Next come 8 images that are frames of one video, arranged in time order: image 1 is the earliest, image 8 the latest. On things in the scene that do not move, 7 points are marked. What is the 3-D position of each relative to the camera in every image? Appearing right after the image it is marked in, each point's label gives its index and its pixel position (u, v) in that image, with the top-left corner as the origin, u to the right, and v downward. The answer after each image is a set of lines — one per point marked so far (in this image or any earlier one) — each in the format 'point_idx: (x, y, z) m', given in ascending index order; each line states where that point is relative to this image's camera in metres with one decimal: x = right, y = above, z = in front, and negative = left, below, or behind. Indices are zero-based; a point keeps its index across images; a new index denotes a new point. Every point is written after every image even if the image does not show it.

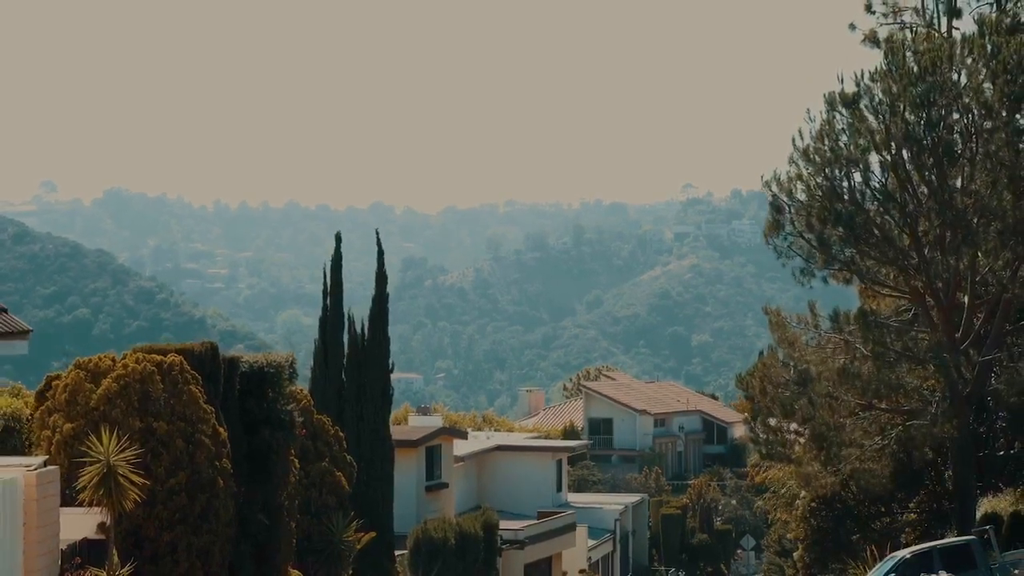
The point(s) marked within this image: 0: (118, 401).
0: (-5.3, -1.6, +18.6) m
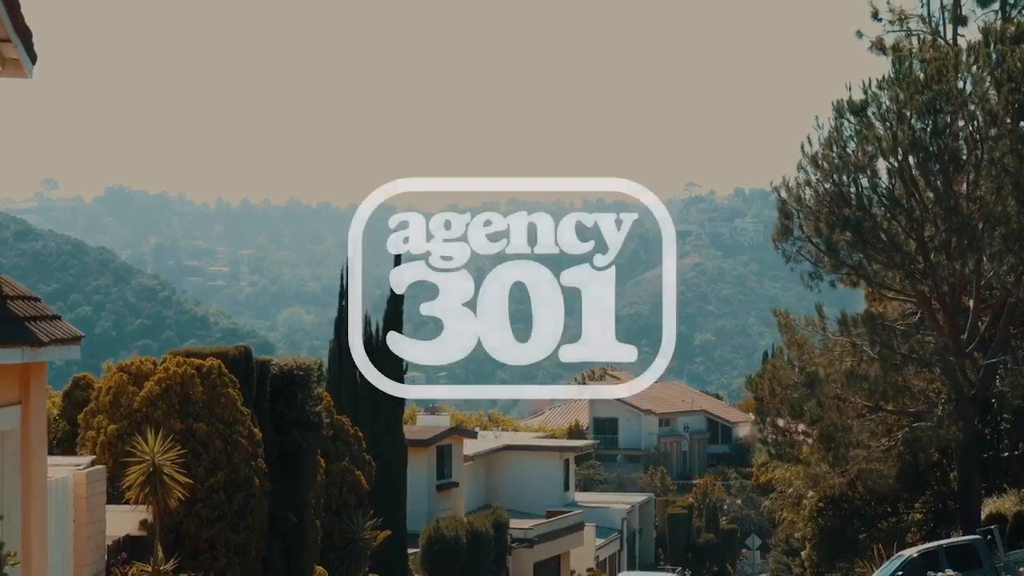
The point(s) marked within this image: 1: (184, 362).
0: (-5.0, -1.6, +19.3) m
1: (-4.7, -1.1, +19.6) m
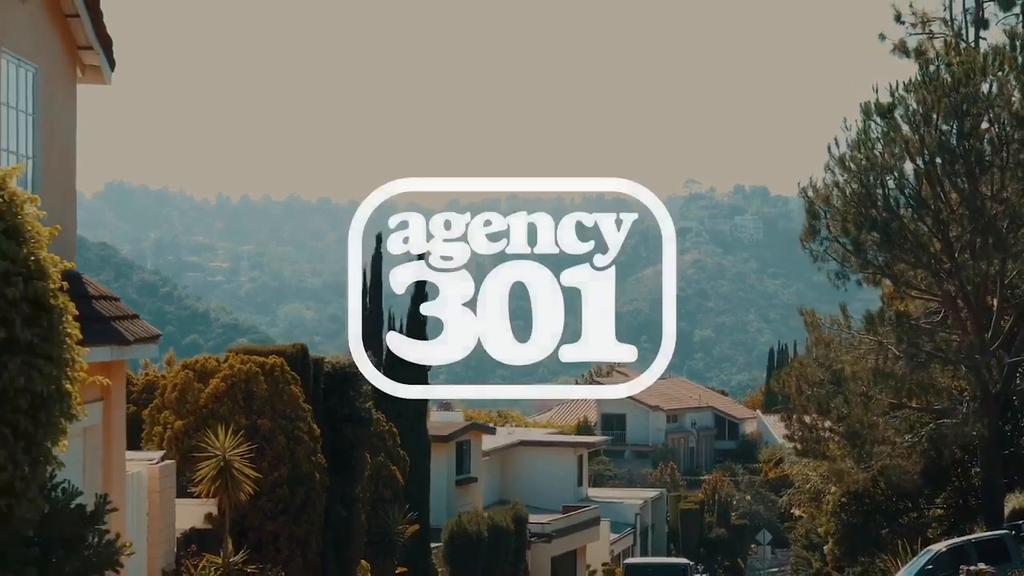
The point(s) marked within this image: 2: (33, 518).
0: (-4.2, -1.6, +19.7) m
1: (-4.0, -1.1, +20.0) m
2: (-3.4, -1.6, +9.6) m
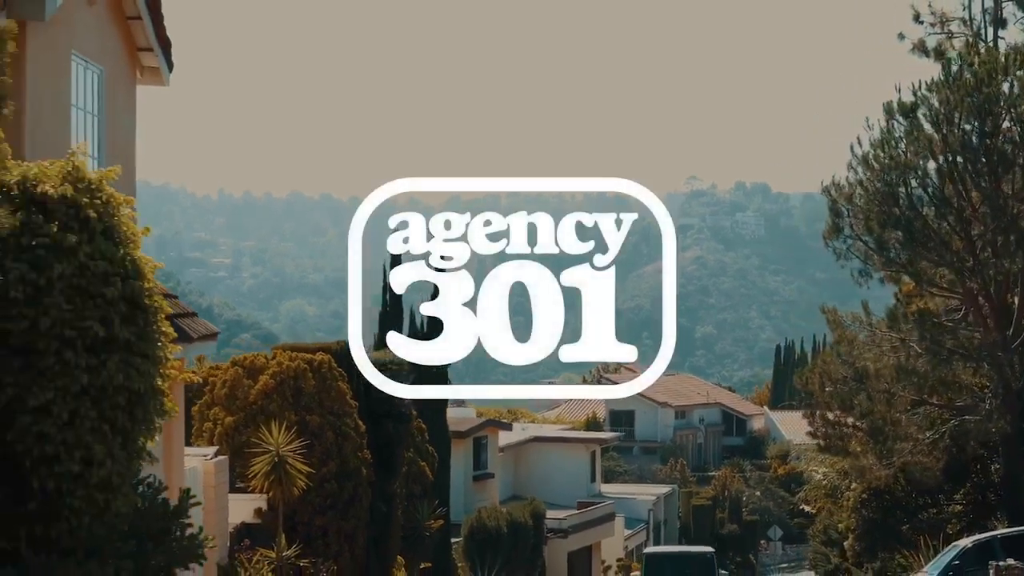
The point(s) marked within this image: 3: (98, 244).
0: (-3.6, -1.6, +20.0) m
1: (-3.4, -1.0, +20.2) m
2: (-2.8, -1.6, +9.8) m
3: (-2.9, +0.3, +9.9) m
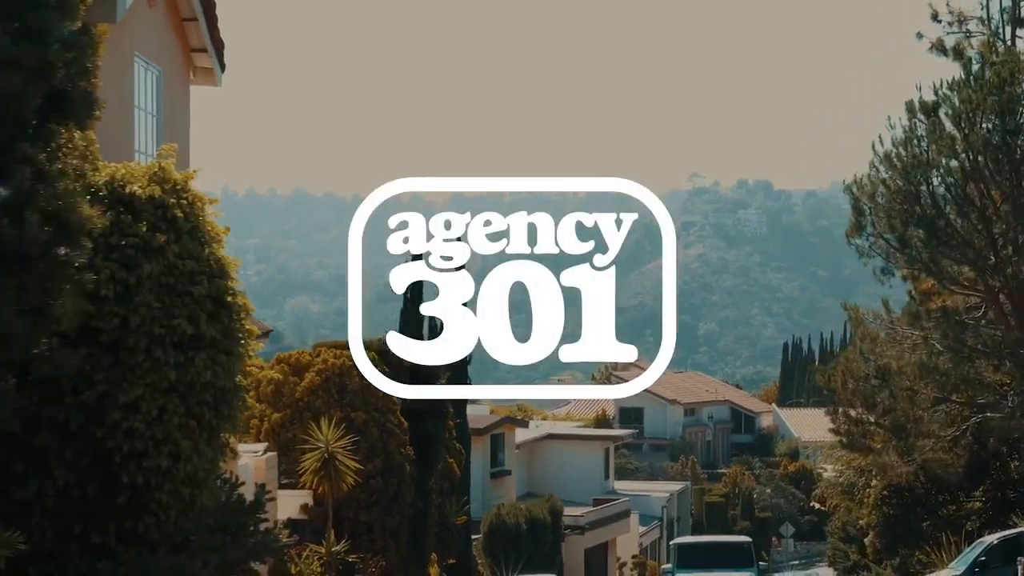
0: (-3.1, -1.6, +20.2) m
1: (-2.8, -1.0, +20.4) m
2: (-2.2, -1.6, +10.0) m
3: (-2.4, +0.3, +10.1) m
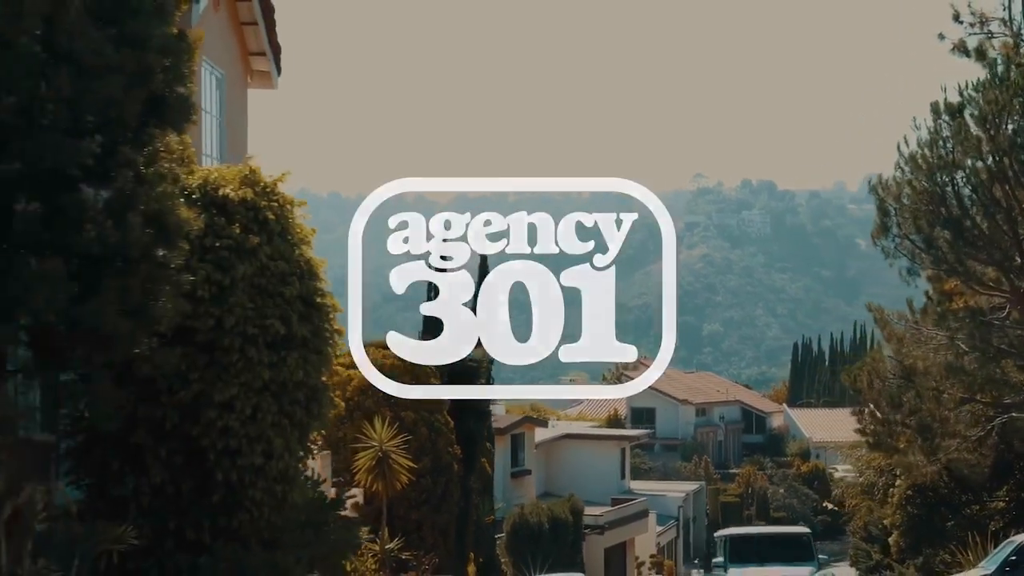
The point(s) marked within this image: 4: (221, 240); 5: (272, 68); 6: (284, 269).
0: (-2.4, -1.6, +20.4) m
1: (-2.2, -1.0, +20.6) m
2: (-1.6, -1.6, +10.2) m
3: (-1.7, +0.3, +10.3) m
4: (-2.1, +0.3, +9.9) m
5: (-2.8, +2.6, +15.8) m
6: (-1.7, +0.1, +10.1) m
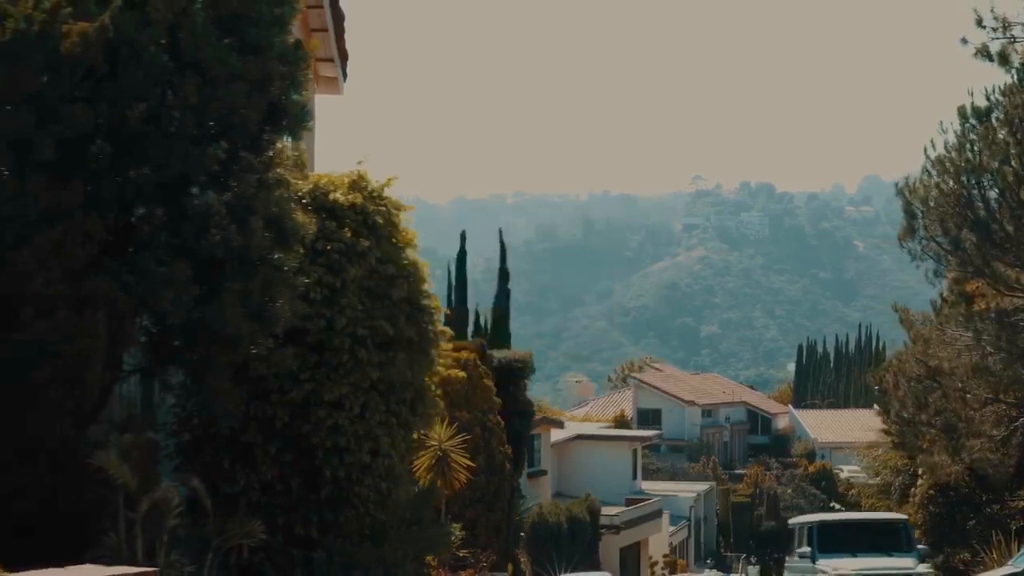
0: (-1.7, -1.6, +20.6) m
1: (-1.5, -1.0, +20.9) m
2: (-0.8, -1.6, +10.5) m
3: (-1.0, +0.3, +10.5) m
4: (-1.4, +0.3, +10.2) m
5: (-2.1, +2.6, +16.1) m
6: (-0.9, +0.1, +10.3) m
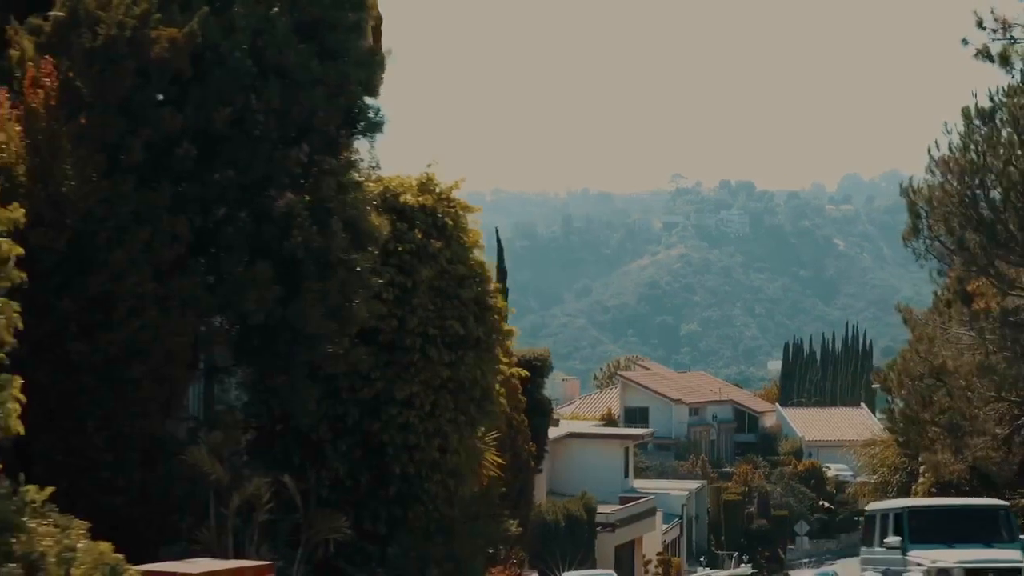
0: (-1.3, -1.6, +20.8) m
1: (-1.1, -1.0, +21.0) m
2: (-0.3, -1.6, +10.6) m
3: (-0.5, +0.3, +10.7) m
4: (-0.8, +0.3, +10.4) m
5: (-1.7, +2.6, +16.2) m
6: (-0.4, +0.1, +10.5) m
